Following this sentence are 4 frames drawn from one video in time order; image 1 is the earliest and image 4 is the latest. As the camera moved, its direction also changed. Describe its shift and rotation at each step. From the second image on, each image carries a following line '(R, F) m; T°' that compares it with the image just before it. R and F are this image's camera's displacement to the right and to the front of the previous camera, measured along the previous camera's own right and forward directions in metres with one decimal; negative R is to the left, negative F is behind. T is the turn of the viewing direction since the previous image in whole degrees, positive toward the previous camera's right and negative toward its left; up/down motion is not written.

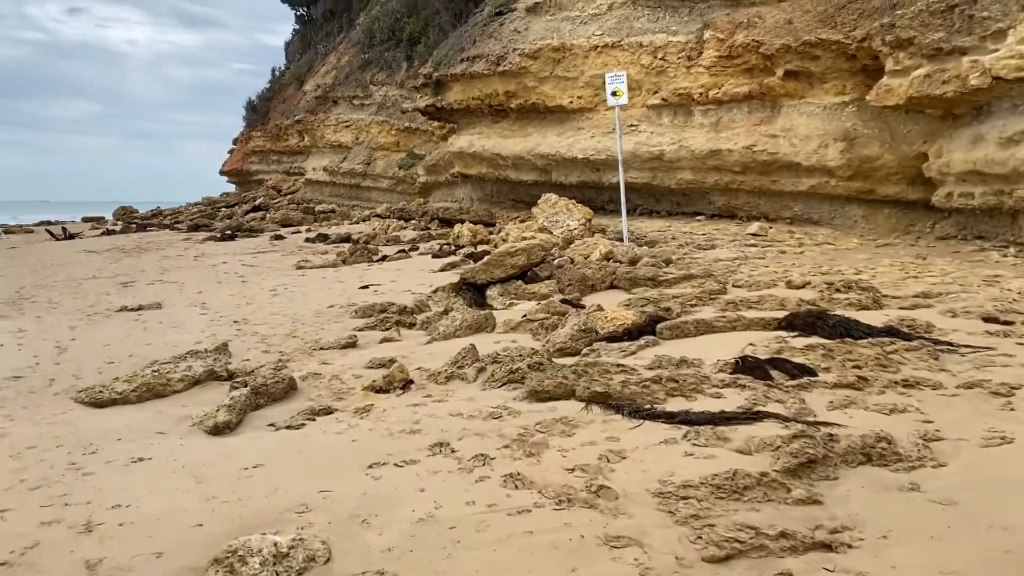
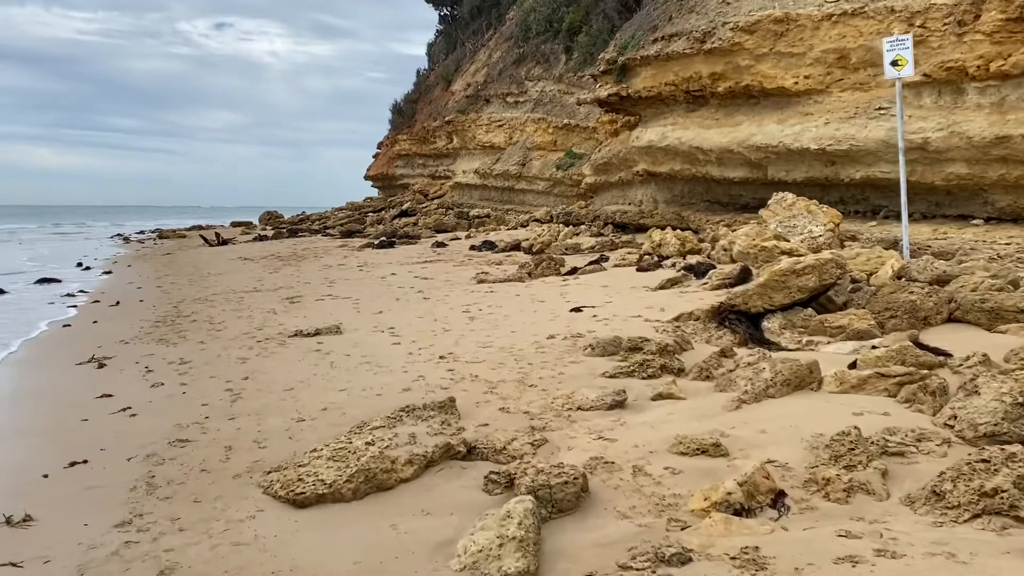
(-0.9, +1.5) m; -8°
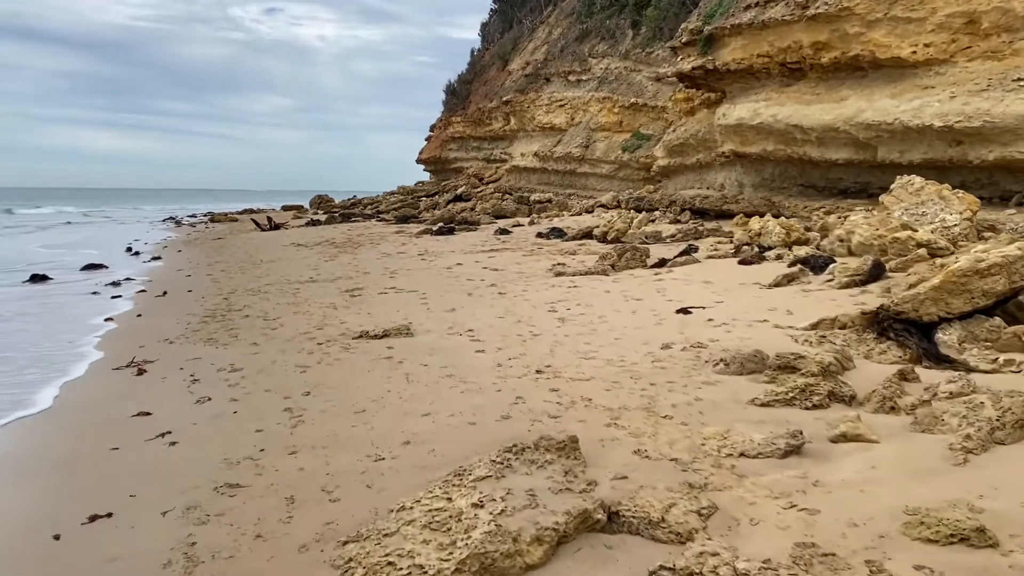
(-0.3, +0.9) m; -3°
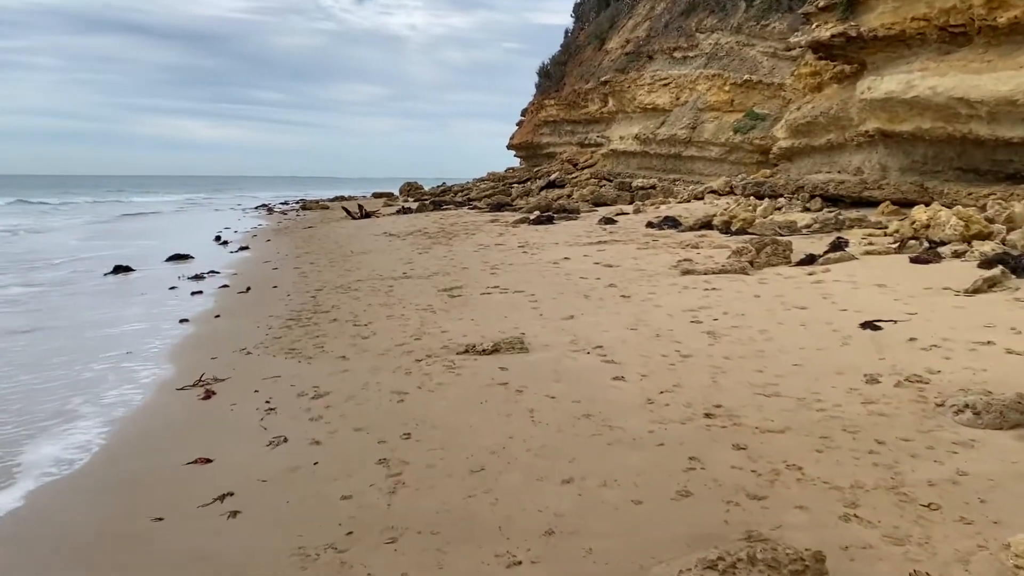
(-0.3, +1.0) m; -6°
